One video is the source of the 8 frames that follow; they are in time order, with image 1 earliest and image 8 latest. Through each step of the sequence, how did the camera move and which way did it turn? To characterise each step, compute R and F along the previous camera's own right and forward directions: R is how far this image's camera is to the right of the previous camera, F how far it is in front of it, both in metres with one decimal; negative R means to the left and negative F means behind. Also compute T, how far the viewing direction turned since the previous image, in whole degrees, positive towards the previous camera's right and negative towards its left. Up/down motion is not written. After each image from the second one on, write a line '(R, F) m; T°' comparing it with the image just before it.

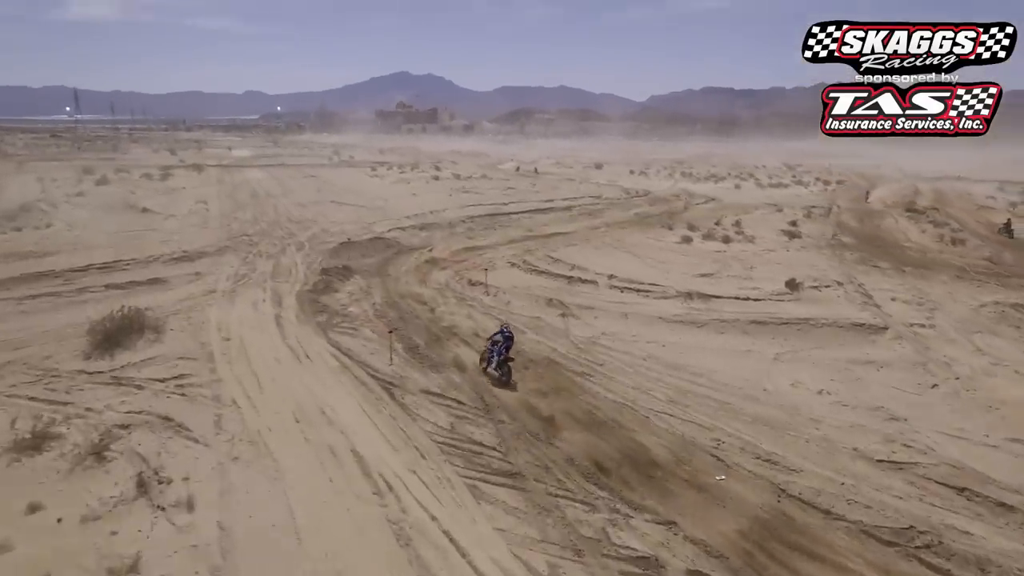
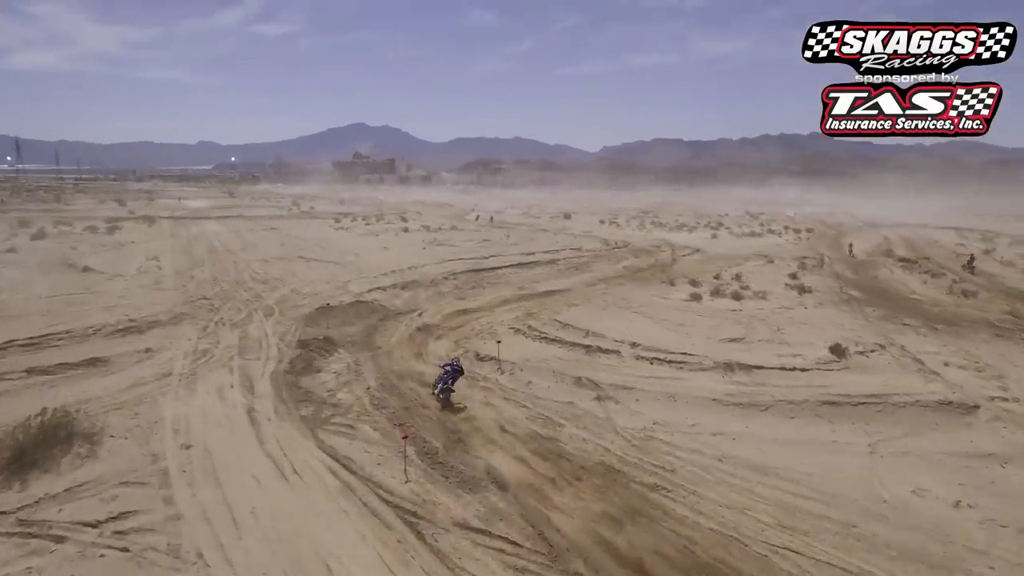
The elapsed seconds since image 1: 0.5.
(-1.0, +2.0) m; +4°
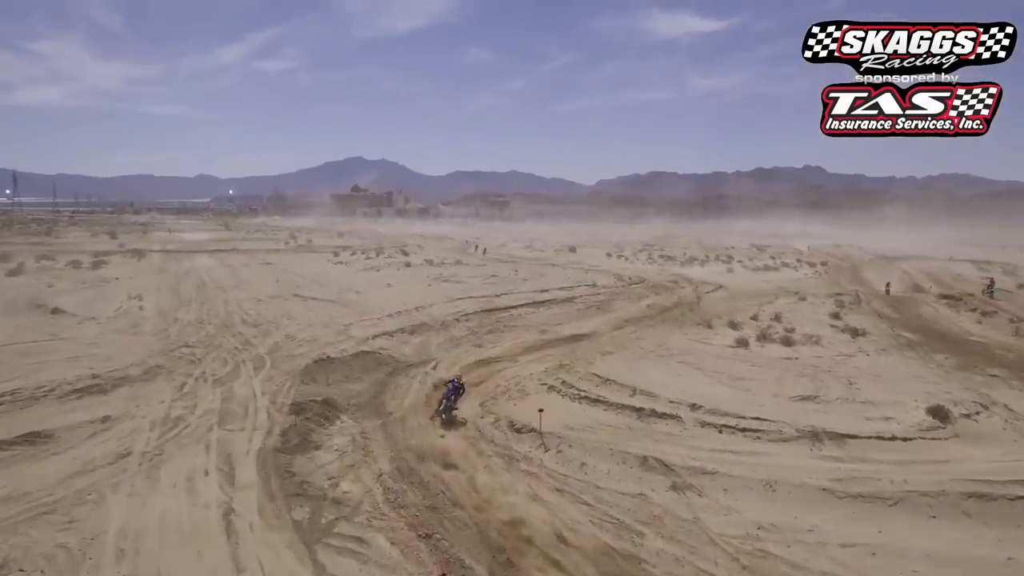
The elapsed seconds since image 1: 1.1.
(-0.7, +2.2) m; 0°
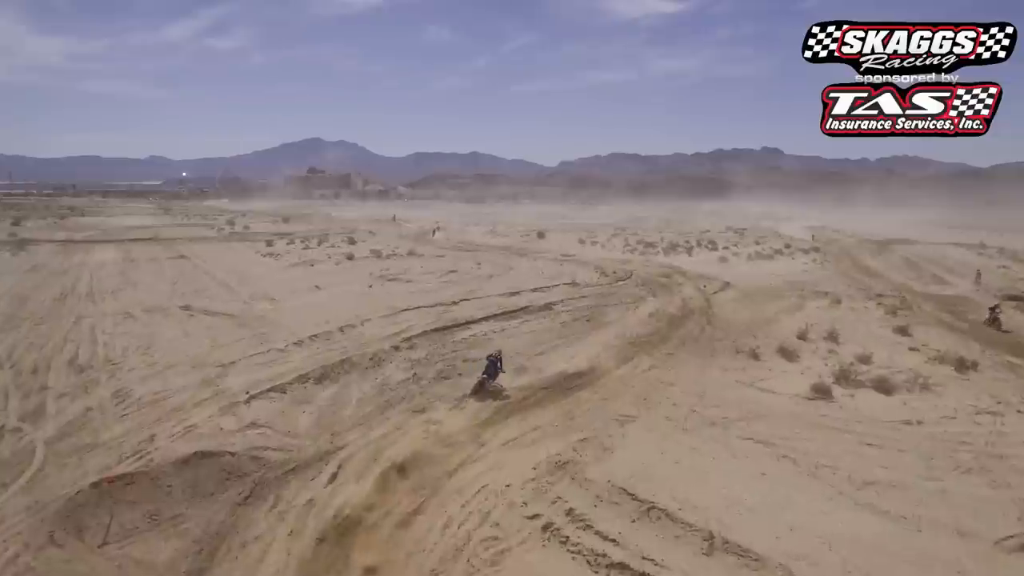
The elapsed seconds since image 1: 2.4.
(0.0, +6.2) m; +3°
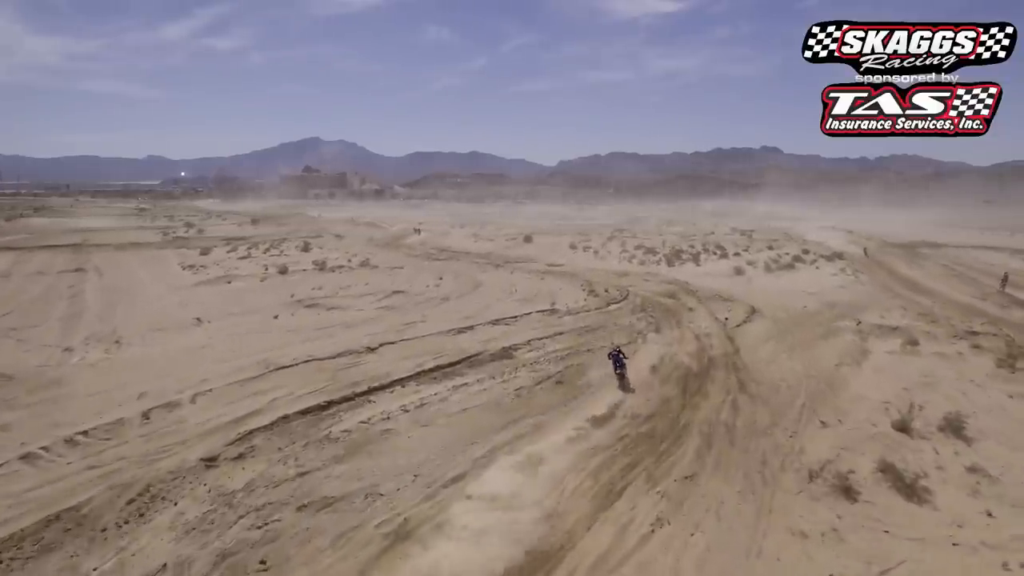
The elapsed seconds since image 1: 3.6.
(+1.3, +6.6) m; 0°
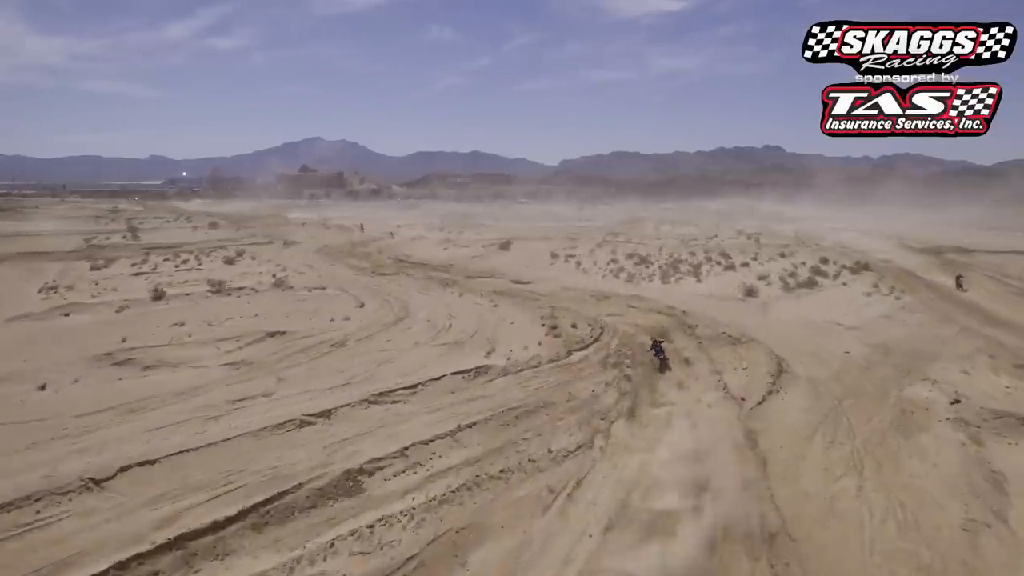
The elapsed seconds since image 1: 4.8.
(+2.0, +6.9) m; 0°
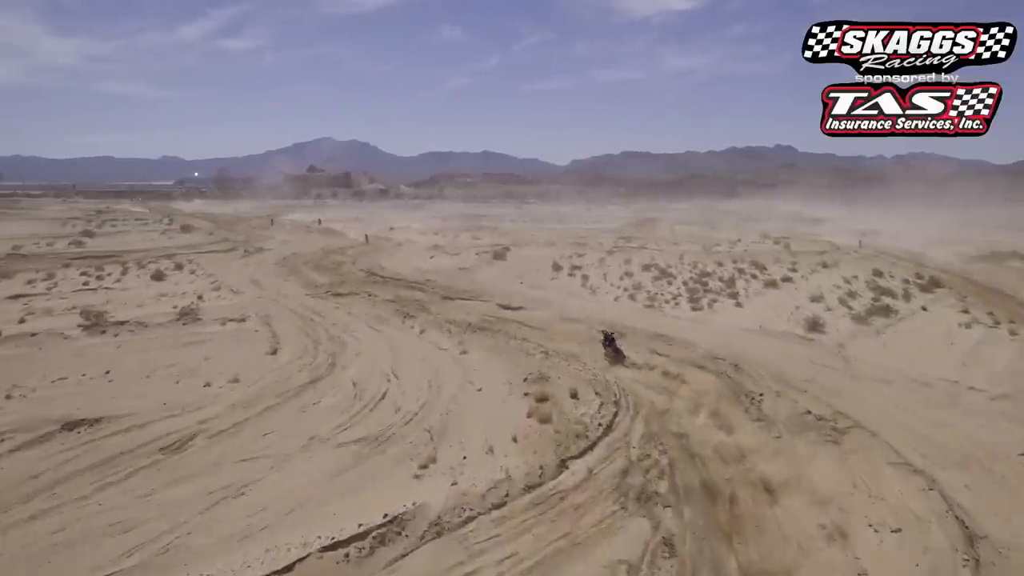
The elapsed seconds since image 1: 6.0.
(+0.8, +6.8) m; -1°
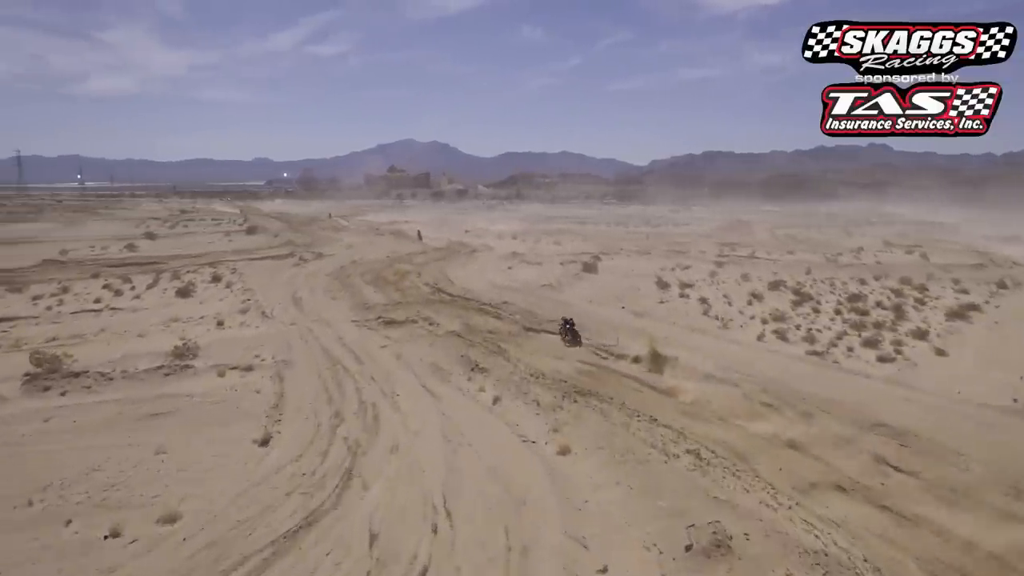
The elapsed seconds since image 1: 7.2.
(-0.8, +6.3) m; -6°
